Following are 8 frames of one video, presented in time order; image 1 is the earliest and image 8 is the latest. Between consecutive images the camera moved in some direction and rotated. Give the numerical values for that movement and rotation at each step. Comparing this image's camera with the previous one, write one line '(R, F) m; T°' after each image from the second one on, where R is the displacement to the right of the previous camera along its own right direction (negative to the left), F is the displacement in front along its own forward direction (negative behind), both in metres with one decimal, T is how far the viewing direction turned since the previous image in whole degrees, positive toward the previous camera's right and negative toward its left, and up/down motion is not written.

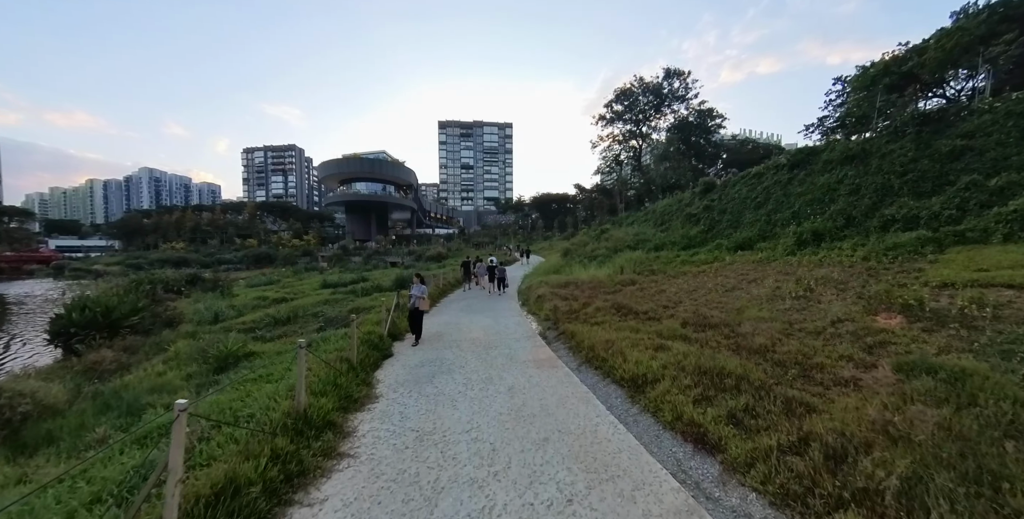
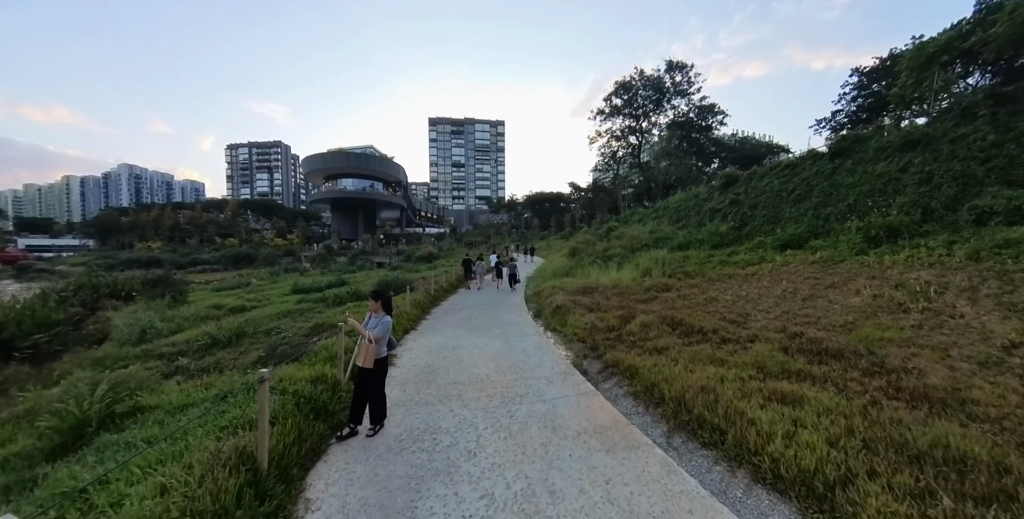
(-0.6, +2.8) m; +1°
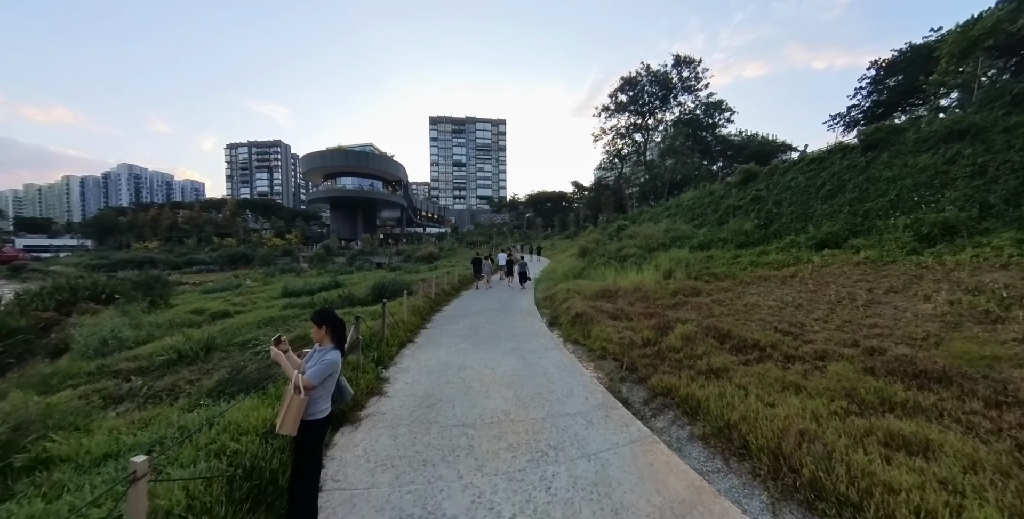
(-0.3, +1.2) m; 0°
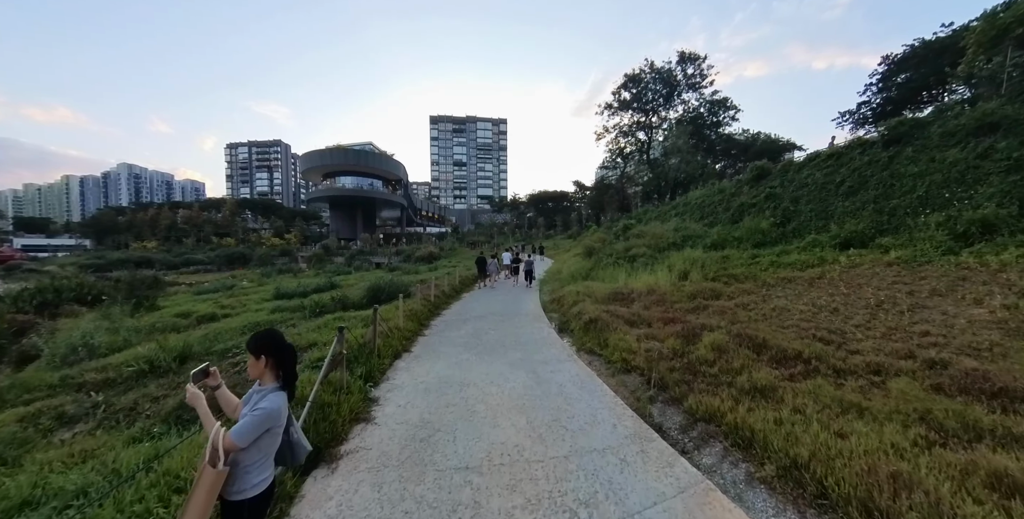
(-0.1, +0.8) m; 0°
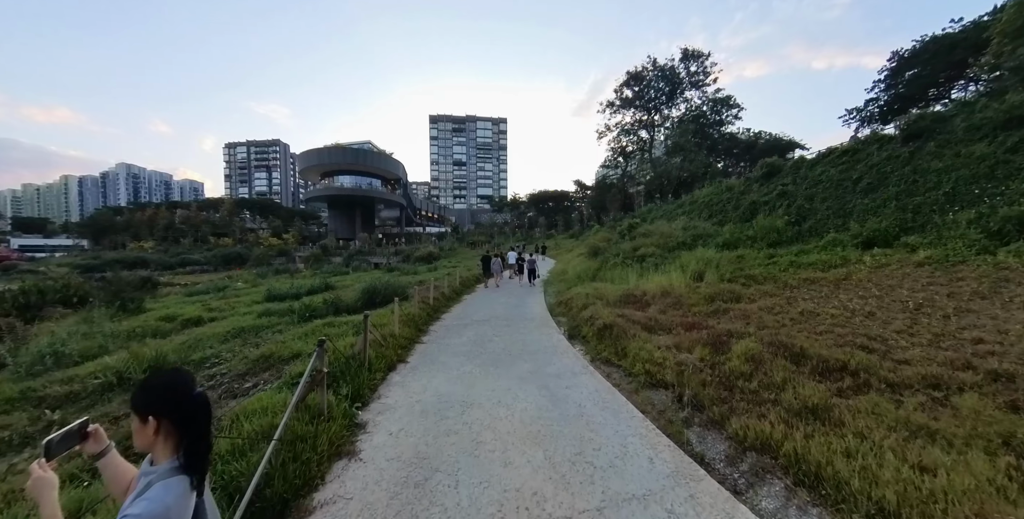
(-0.1, +0.7) m; 0°
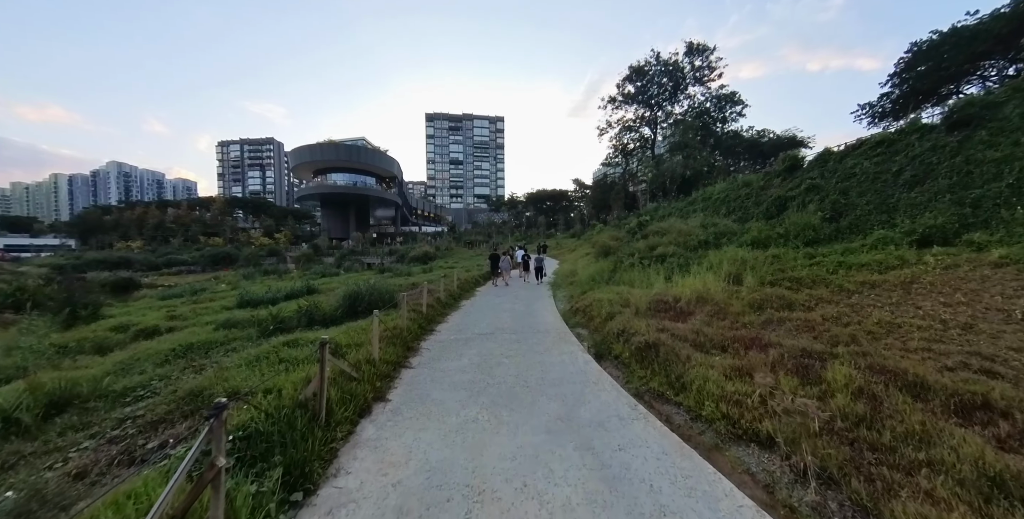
(-0.3, +1.5) m; +1°
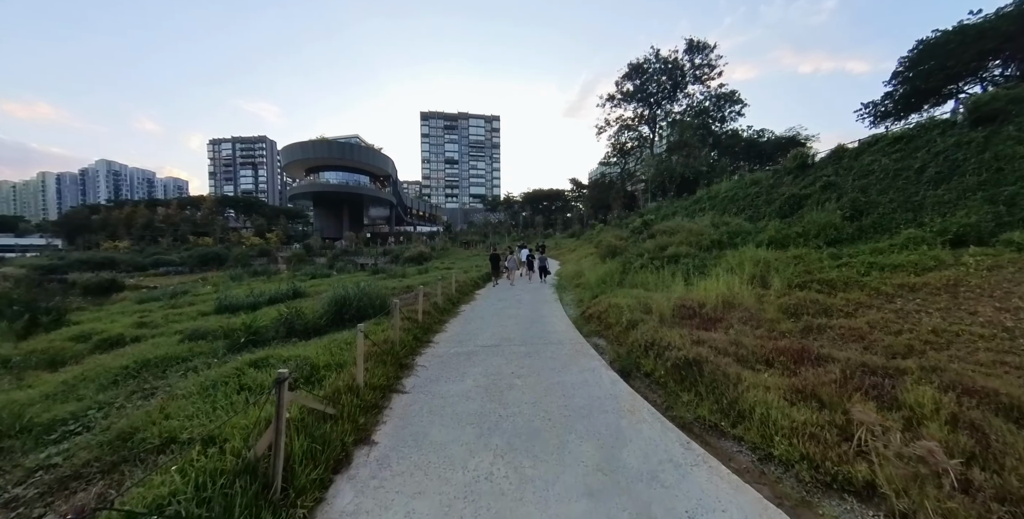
(-0.2, +0.8) m; +1°
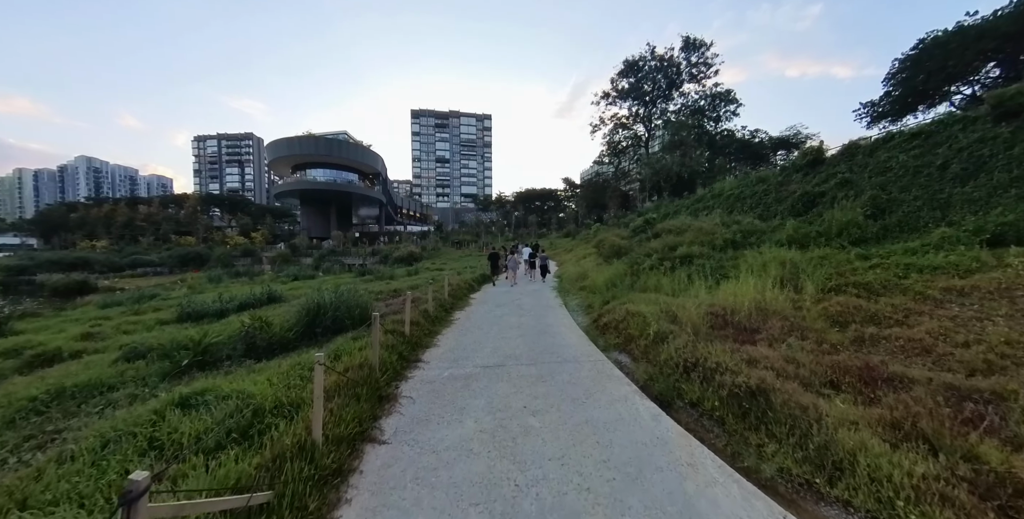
(-0.2, +1.0) m; +1°
